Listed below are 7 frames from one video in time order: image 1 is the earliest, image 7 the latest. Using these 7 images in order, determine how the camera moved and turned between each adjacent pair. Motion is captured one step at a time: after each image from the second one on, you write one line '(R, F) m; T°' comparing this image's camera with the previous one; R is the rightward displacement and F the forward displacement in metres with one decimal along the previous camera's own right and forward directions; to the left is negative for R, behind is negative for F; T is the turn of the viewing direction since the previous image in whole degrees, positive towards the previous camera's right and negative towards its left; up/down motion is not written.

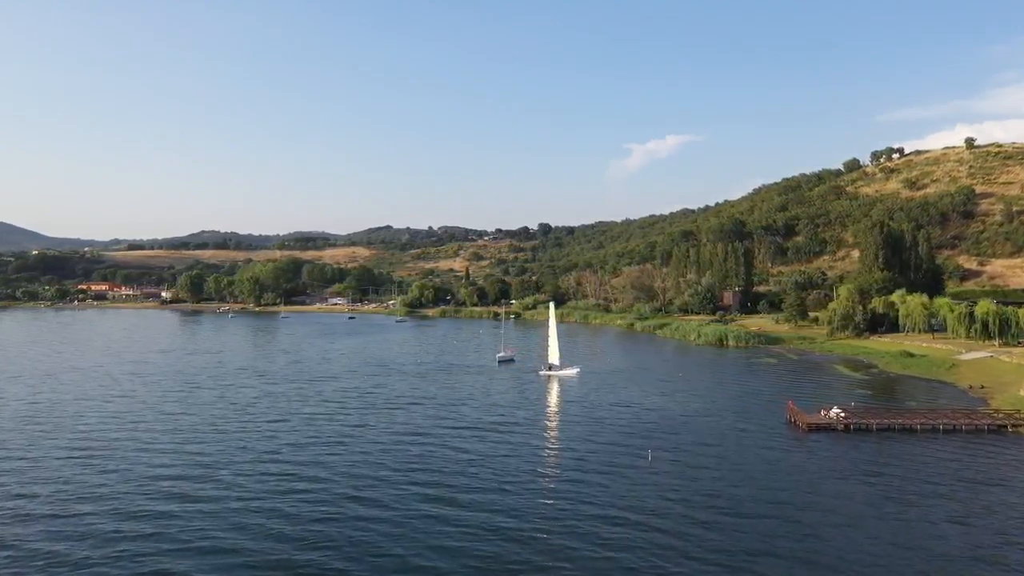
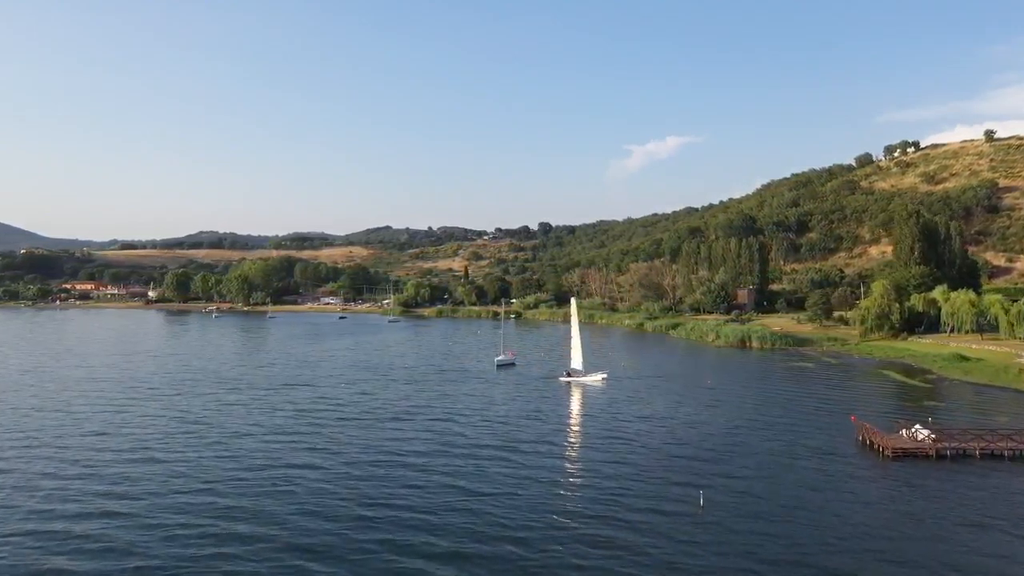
(-0.1, +9.2) m; 0°
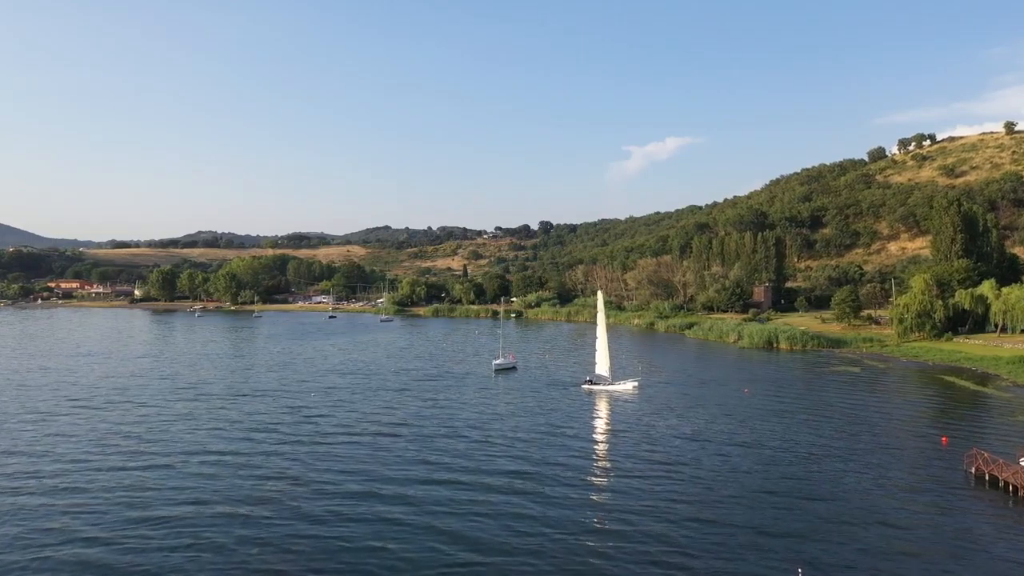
(-0.1, +8.9) m; 0°
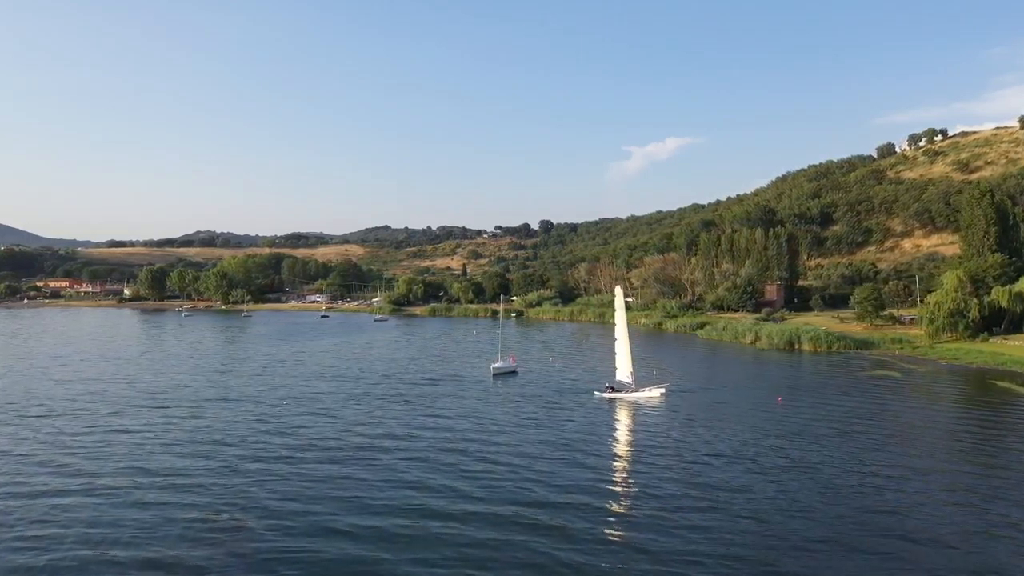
(0.0, +6.1) m; 0°
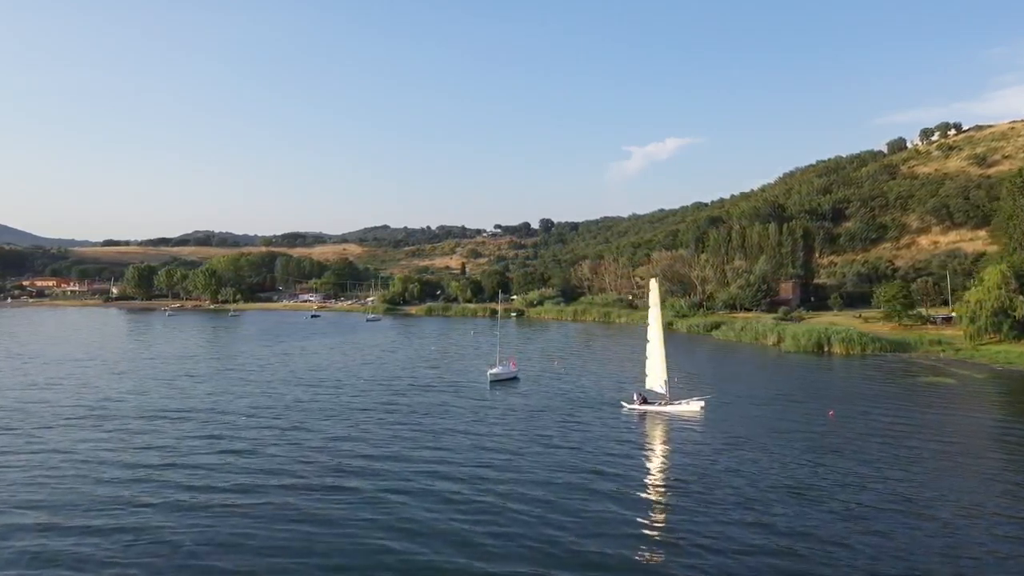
(0.0, +6.9) m; 0°
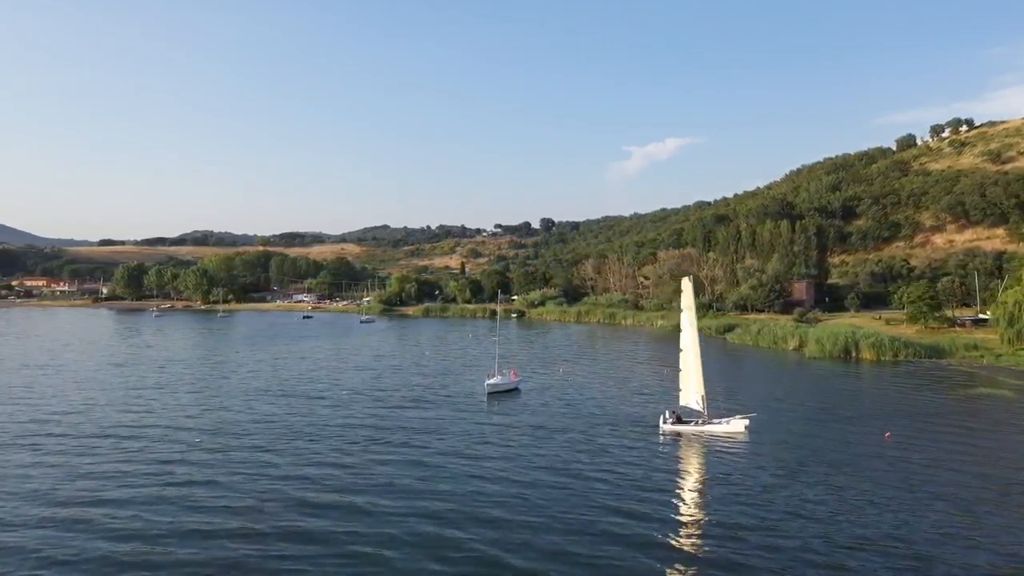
(-0.1, +5.4) m; 0°
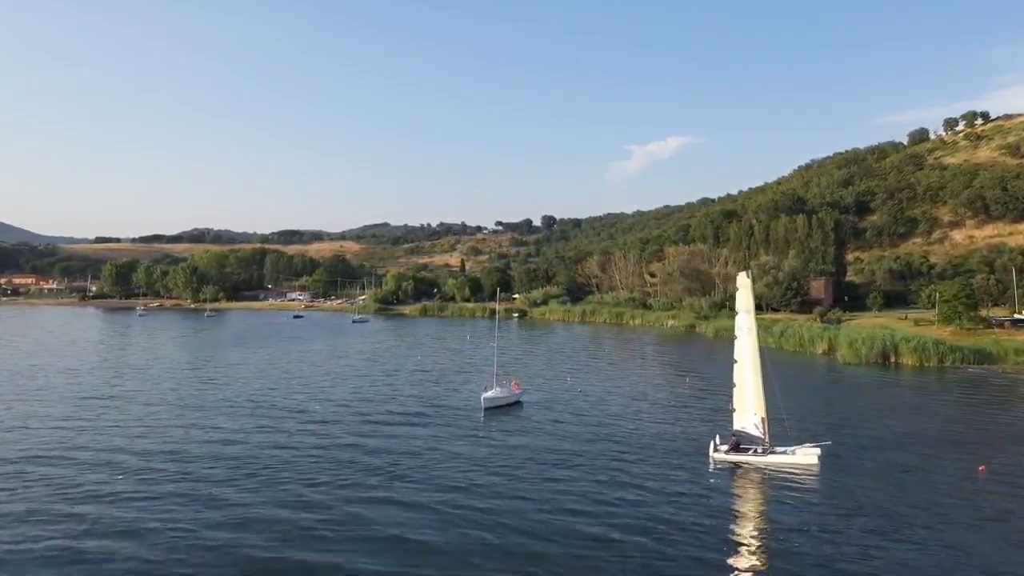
(-0.1, +6.2) m; 0°
